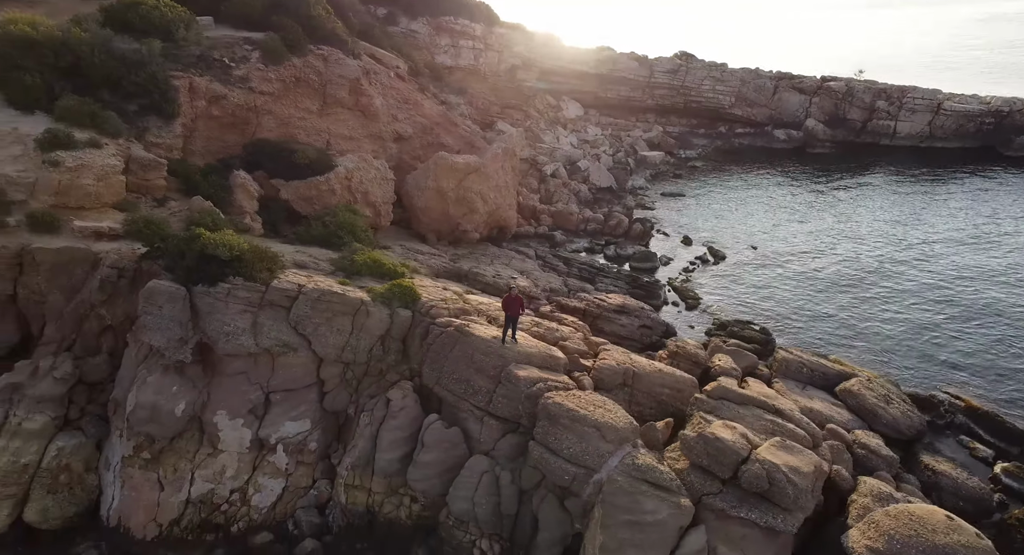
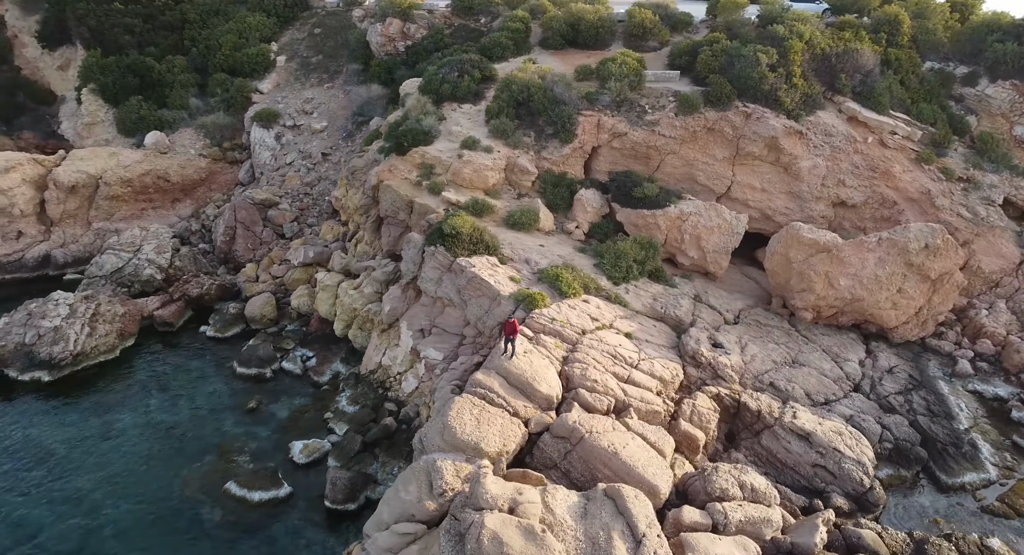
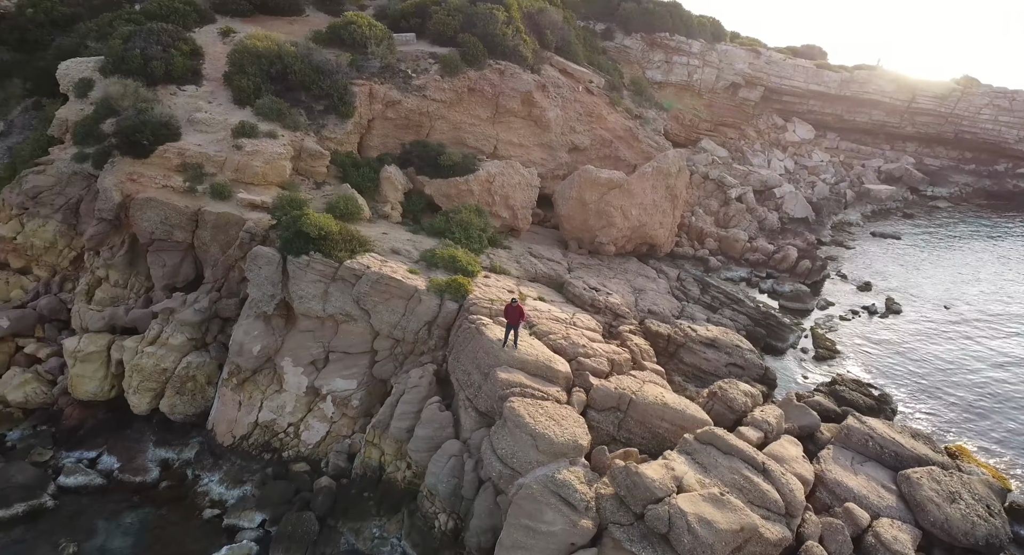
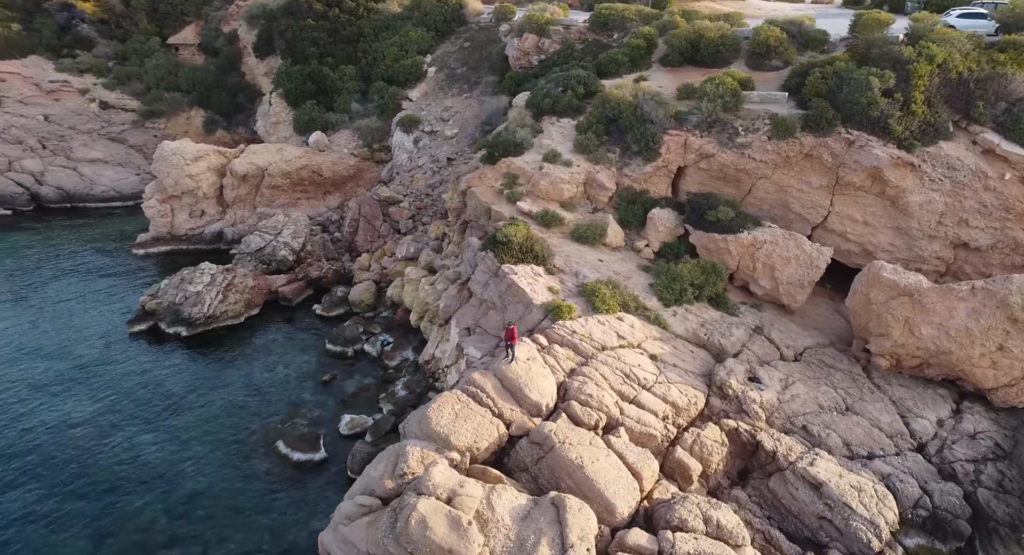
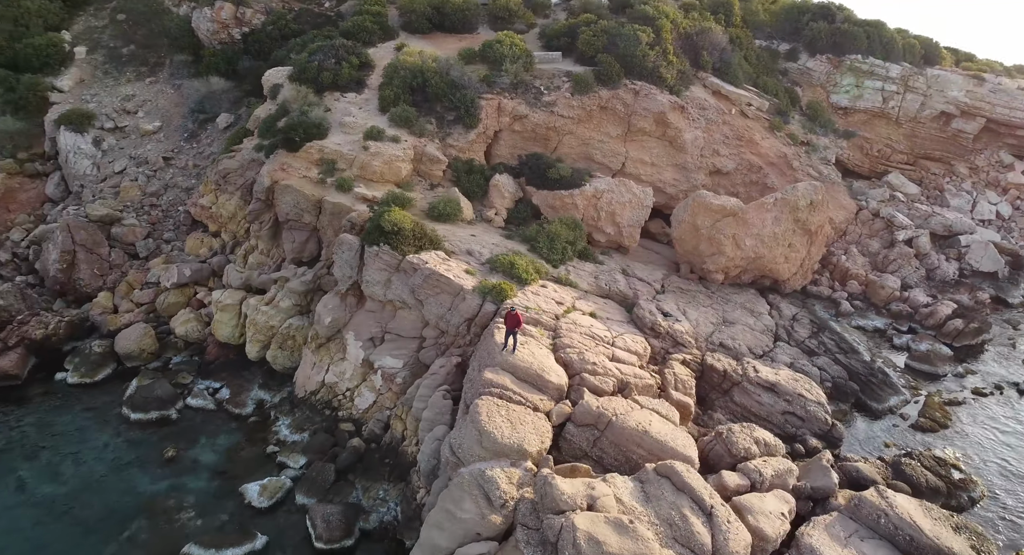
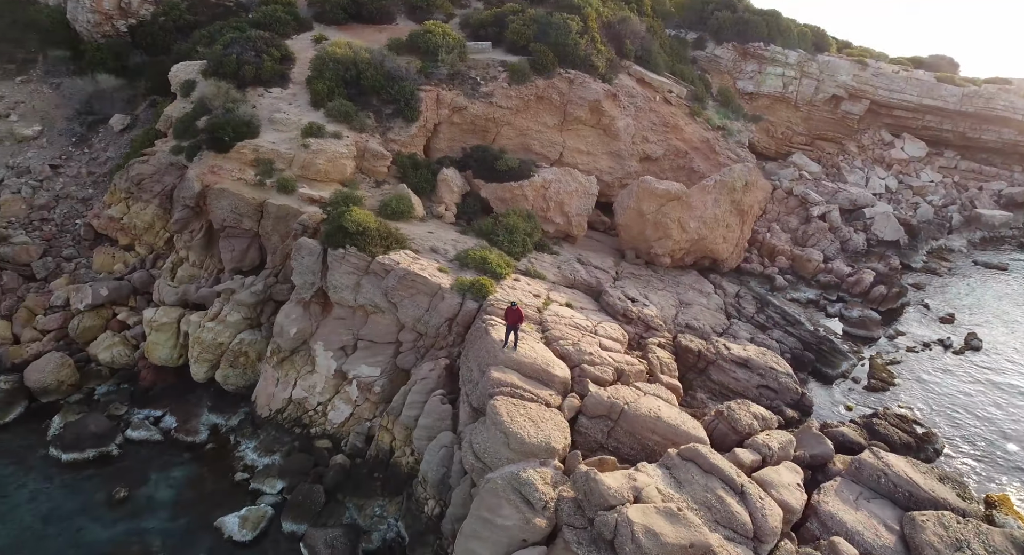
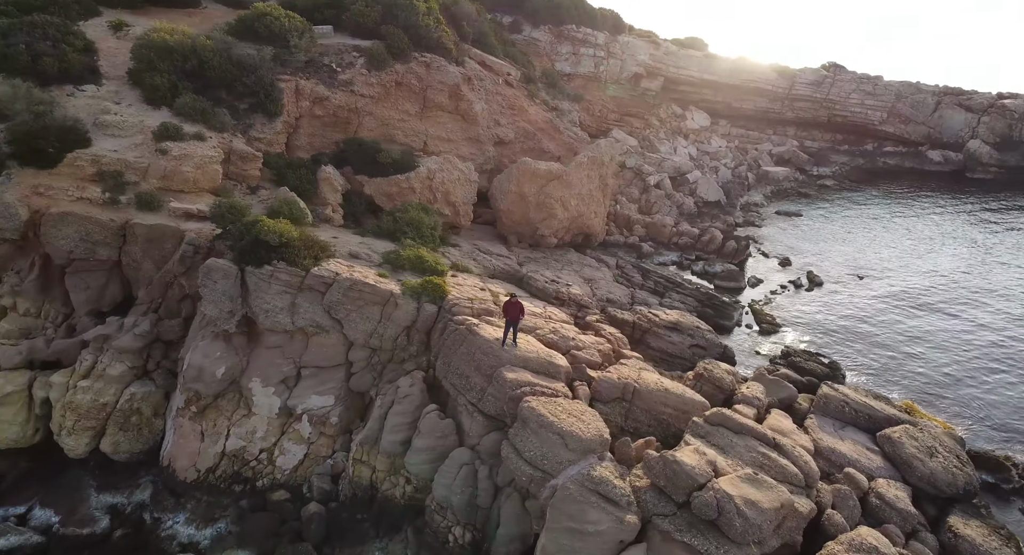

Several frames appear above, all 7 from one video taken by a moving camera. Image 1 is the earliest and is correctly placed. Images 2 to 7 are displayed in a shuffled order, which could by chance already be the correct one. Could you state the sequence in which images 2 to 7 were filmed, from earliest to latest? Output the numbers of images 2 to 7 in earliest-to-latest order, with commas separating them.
7, 3, 6, 5, 2, 4
